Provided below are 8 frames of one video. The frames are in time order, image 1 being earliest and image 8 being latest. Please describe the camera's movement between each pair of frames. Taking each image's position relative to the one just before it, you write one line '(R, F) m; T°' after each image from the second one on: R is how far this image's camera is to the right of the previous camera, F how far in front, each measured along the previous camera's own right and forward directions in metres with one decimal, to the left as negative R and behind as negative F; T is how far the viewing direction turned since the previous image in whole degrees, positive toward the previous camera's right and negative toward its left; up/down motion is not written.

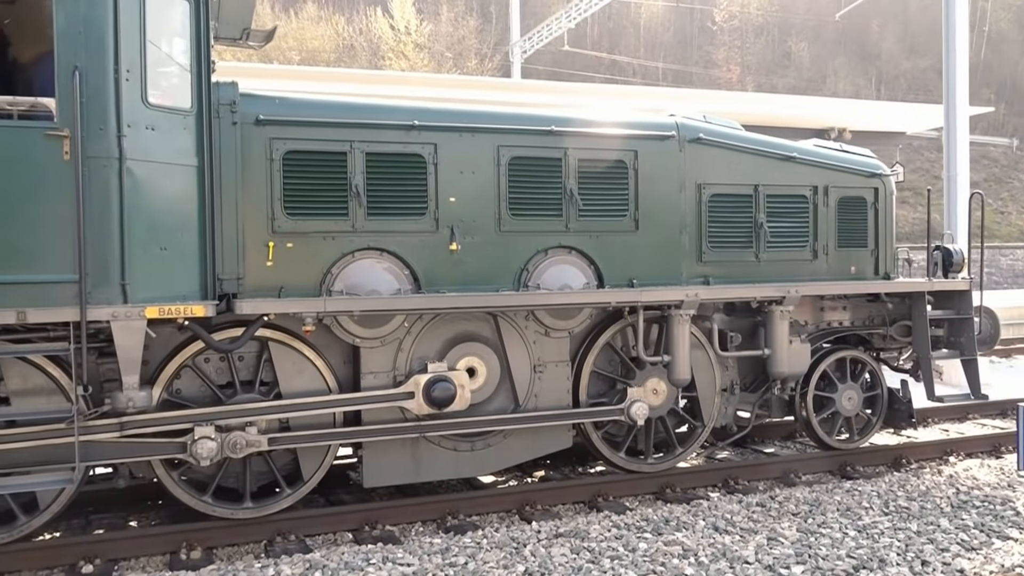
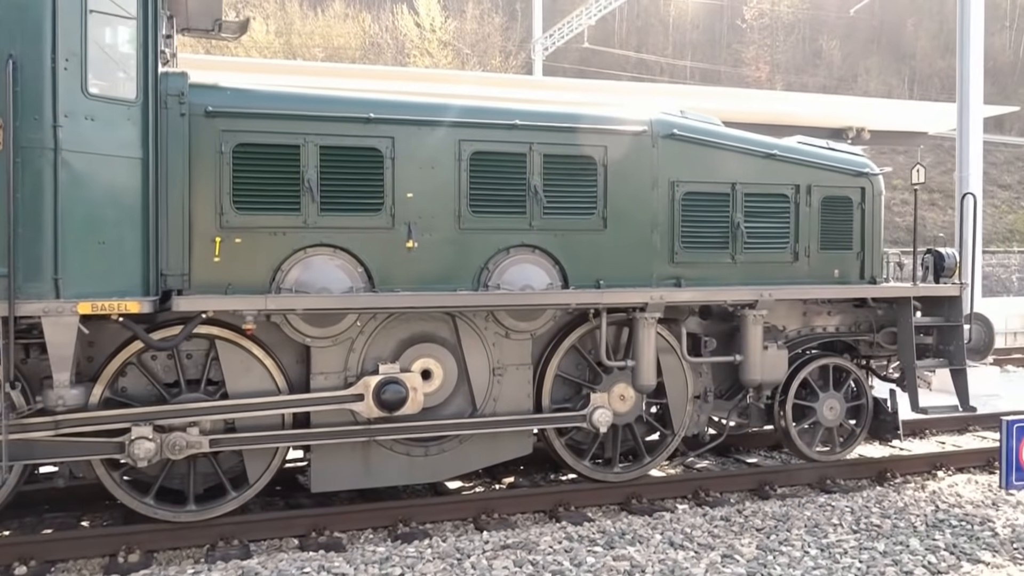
(+0.4, +0.2) m; -1°
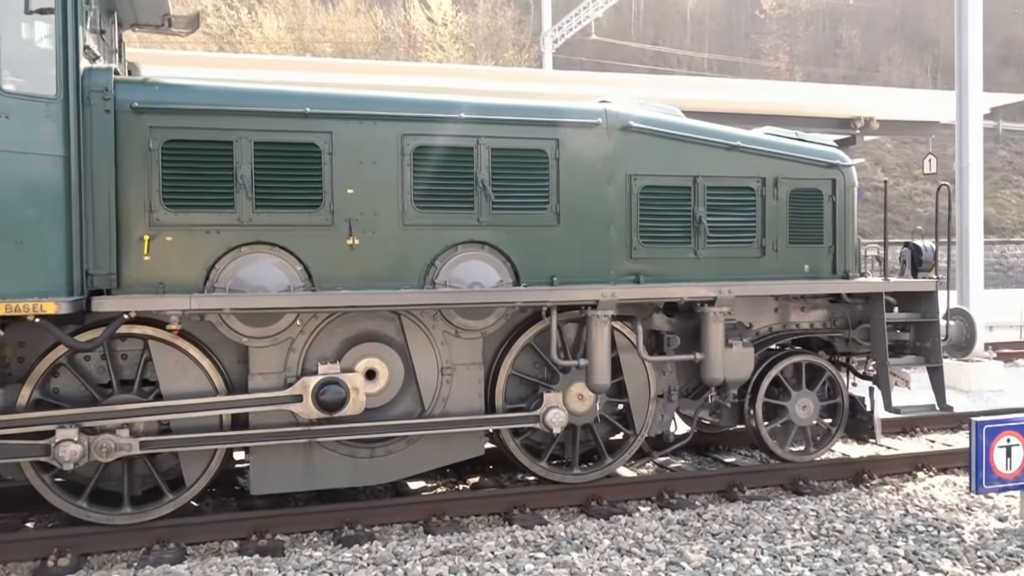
(+0.4, +0.2) m; -1°
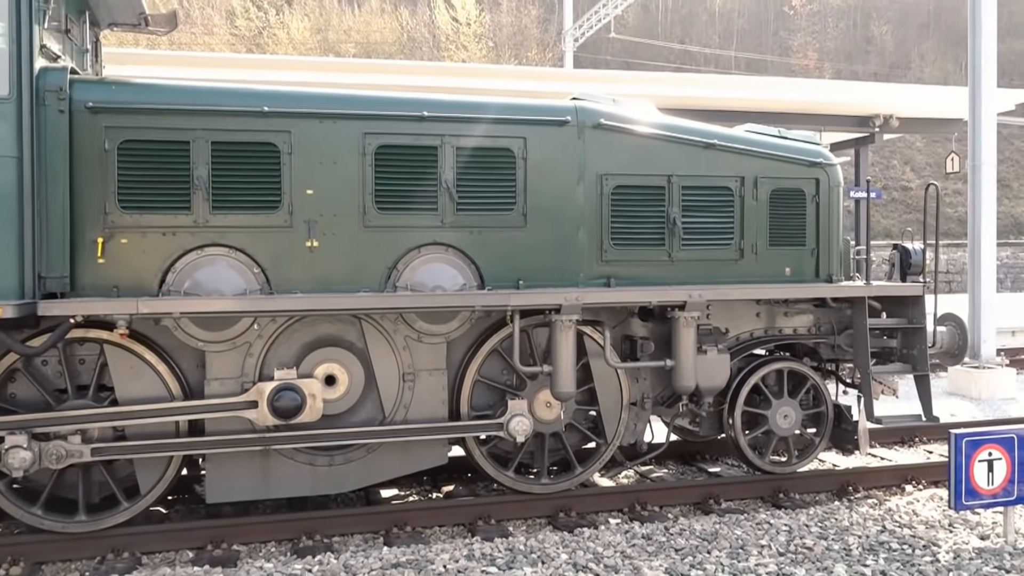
(+0.4, +0.1) m; -2°
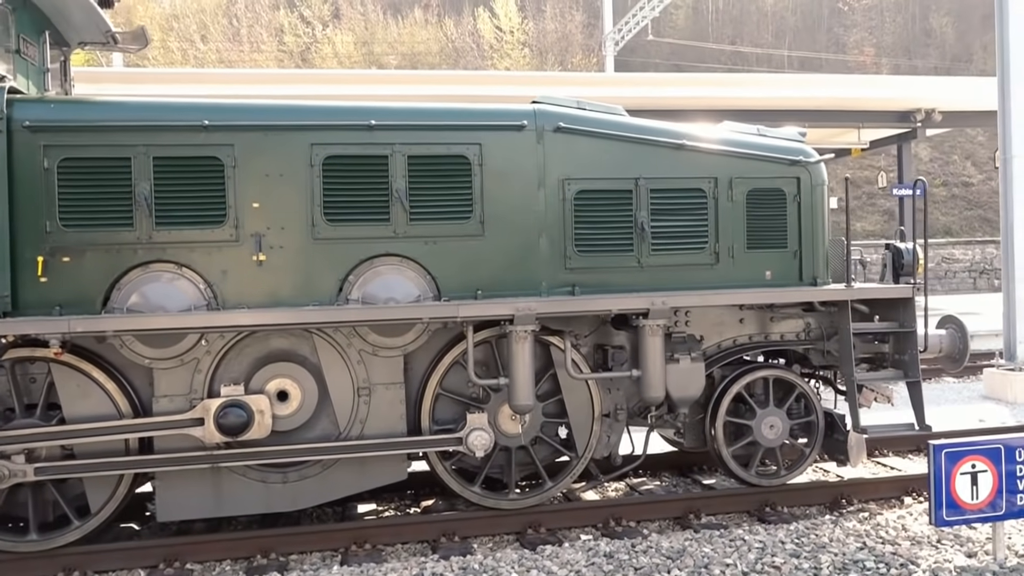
(+0.5, +0.2) m; -3°
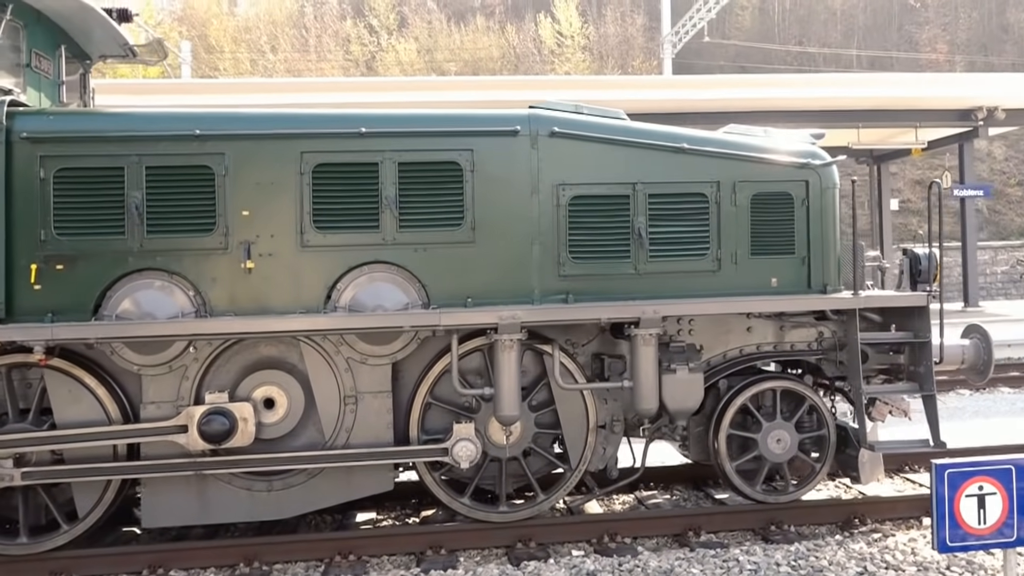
(+0.4, +0.1) m; -4°
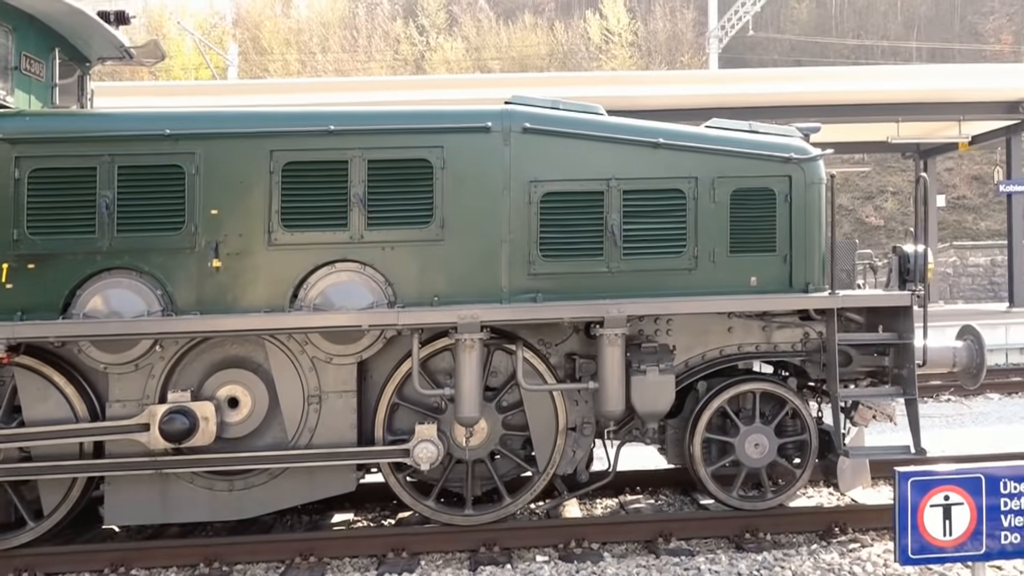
(+0.4, +0.1) m; -3°
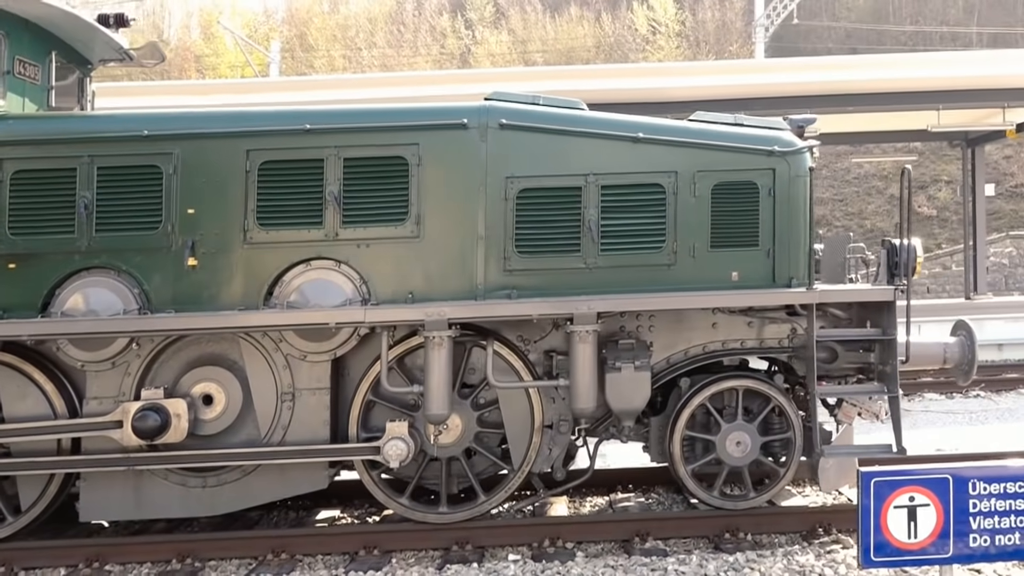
(+0.4, +0.1) m; -3°
